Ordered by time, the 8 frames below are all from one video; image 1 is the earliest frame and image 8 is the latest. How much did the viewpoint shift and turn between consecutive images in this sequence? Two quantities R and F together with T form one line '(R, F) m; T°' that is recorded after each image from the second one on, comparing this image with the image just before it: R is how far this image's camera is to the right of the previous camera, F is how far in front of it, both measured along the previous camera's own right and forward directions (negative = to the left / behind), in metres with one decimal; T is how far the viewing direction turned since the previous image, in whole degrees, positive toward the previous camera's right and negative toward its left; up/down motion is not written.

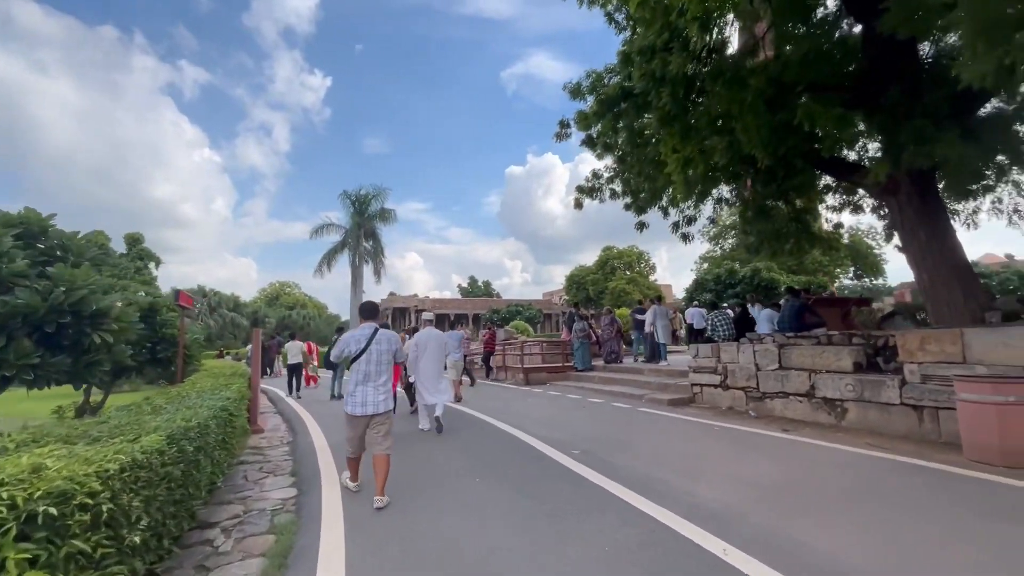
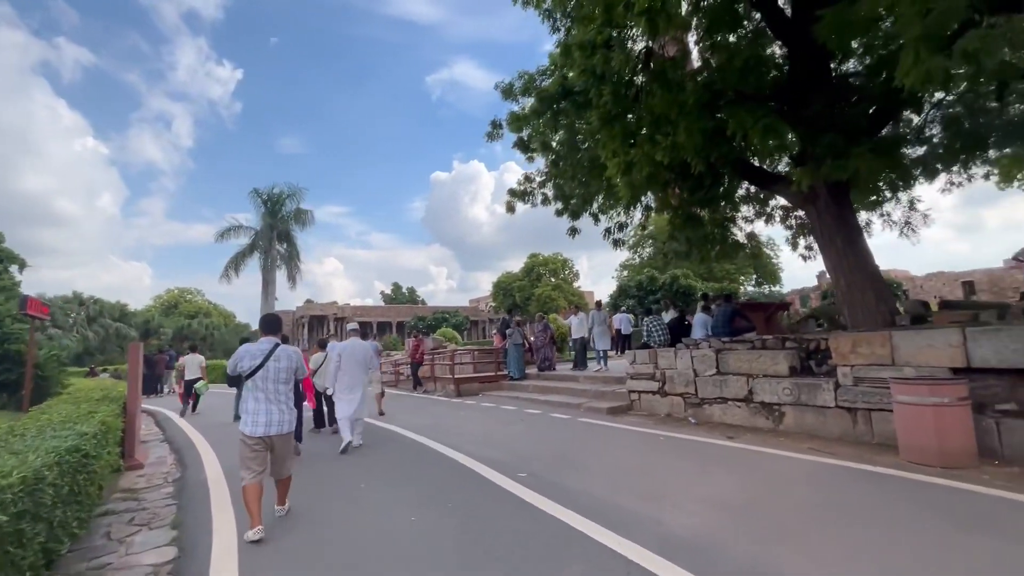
(-0.1, +0.7) m; +9°
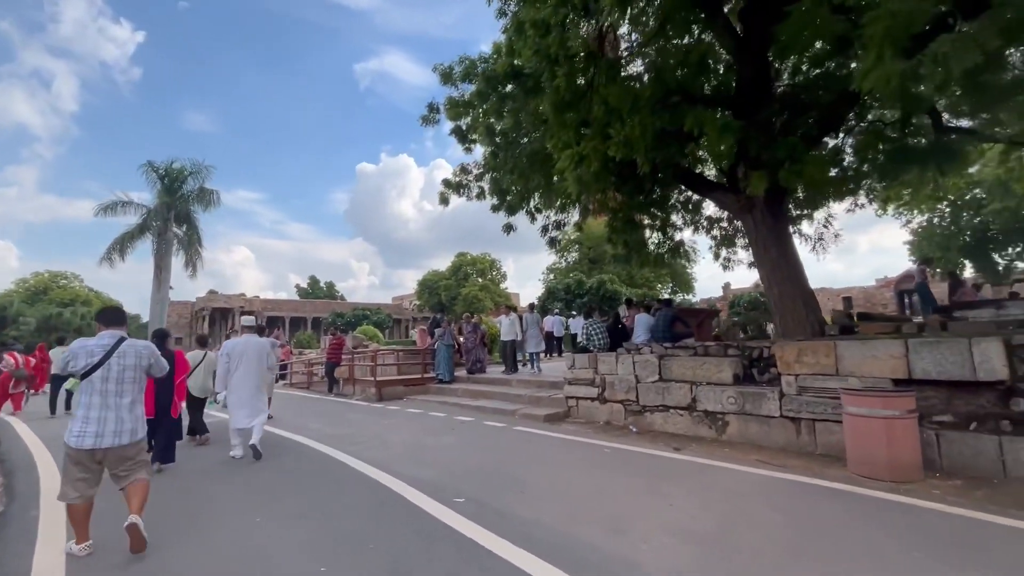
(-0.2, +0.8) m; +9°
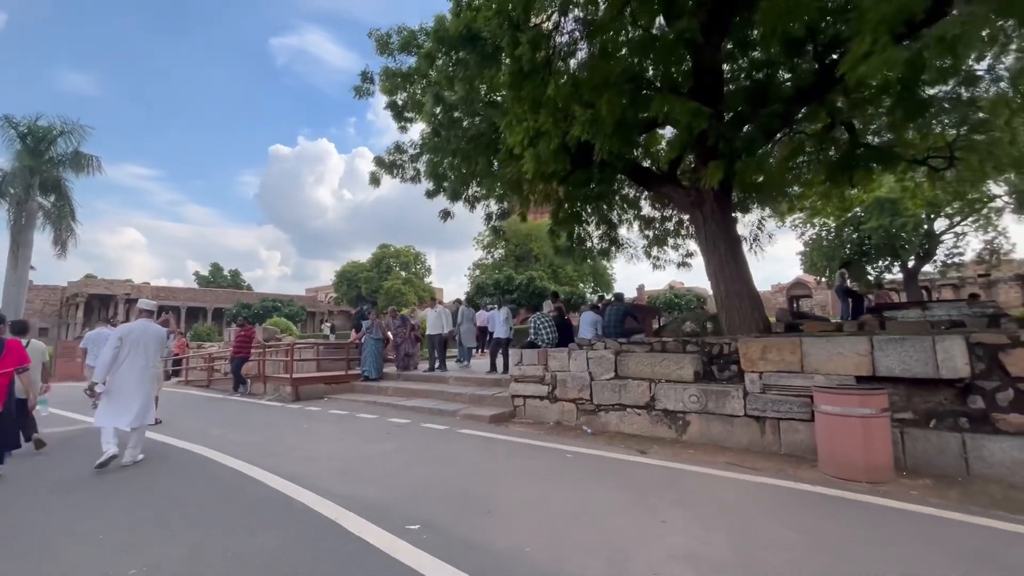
(-0.4, +0.8) m; +9°
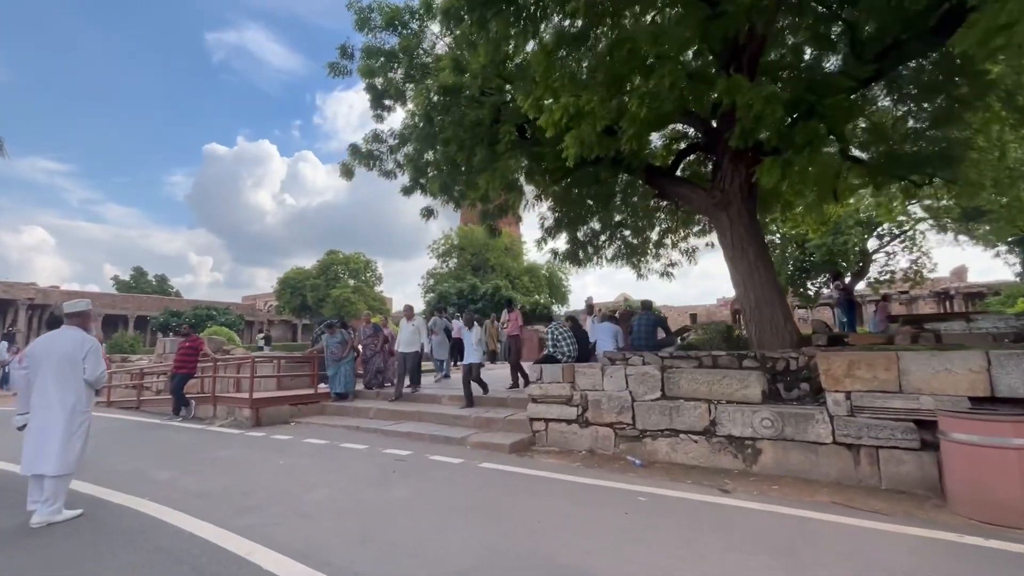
(-1.2, +1.3) m; +6°
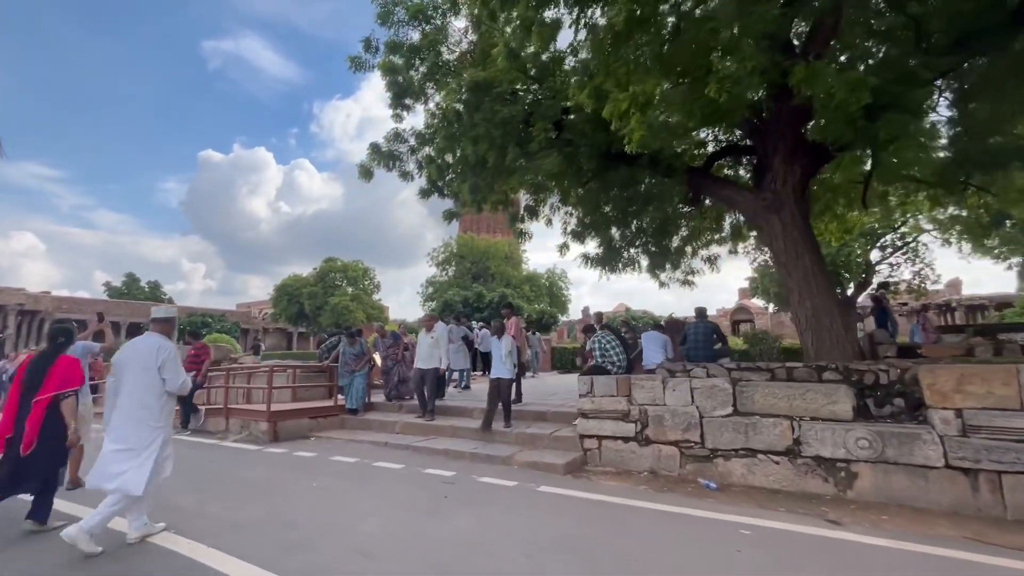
(-0.8, +0.6) m; +1°
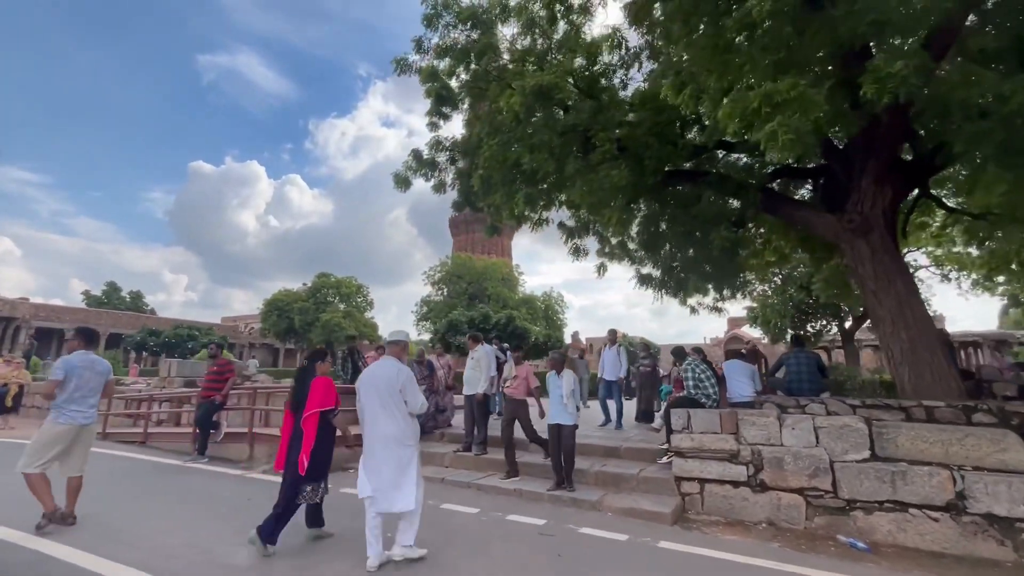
(-1.4, +0.8) m; +2°
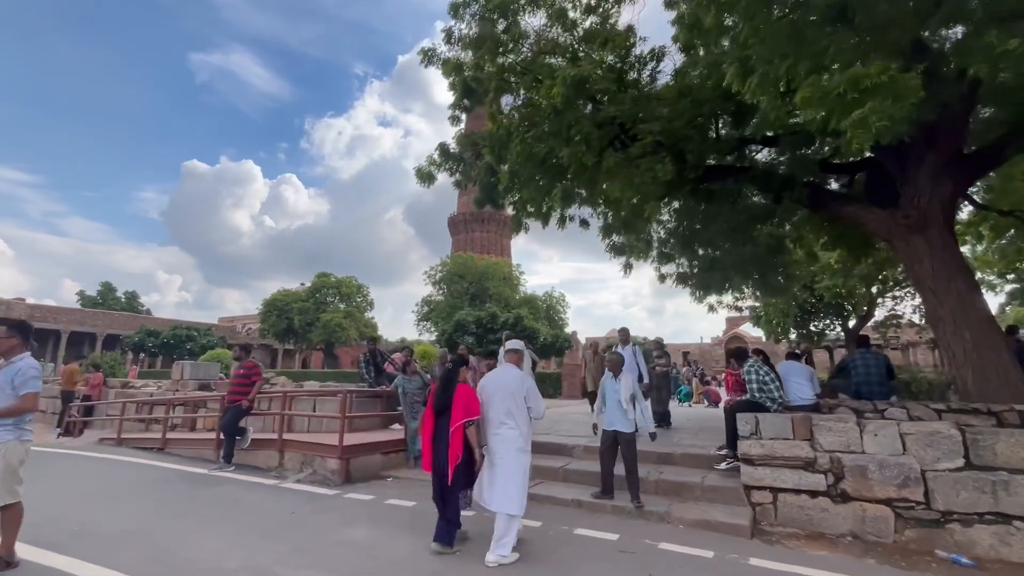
(-0.8, +0.4) m; +1°
